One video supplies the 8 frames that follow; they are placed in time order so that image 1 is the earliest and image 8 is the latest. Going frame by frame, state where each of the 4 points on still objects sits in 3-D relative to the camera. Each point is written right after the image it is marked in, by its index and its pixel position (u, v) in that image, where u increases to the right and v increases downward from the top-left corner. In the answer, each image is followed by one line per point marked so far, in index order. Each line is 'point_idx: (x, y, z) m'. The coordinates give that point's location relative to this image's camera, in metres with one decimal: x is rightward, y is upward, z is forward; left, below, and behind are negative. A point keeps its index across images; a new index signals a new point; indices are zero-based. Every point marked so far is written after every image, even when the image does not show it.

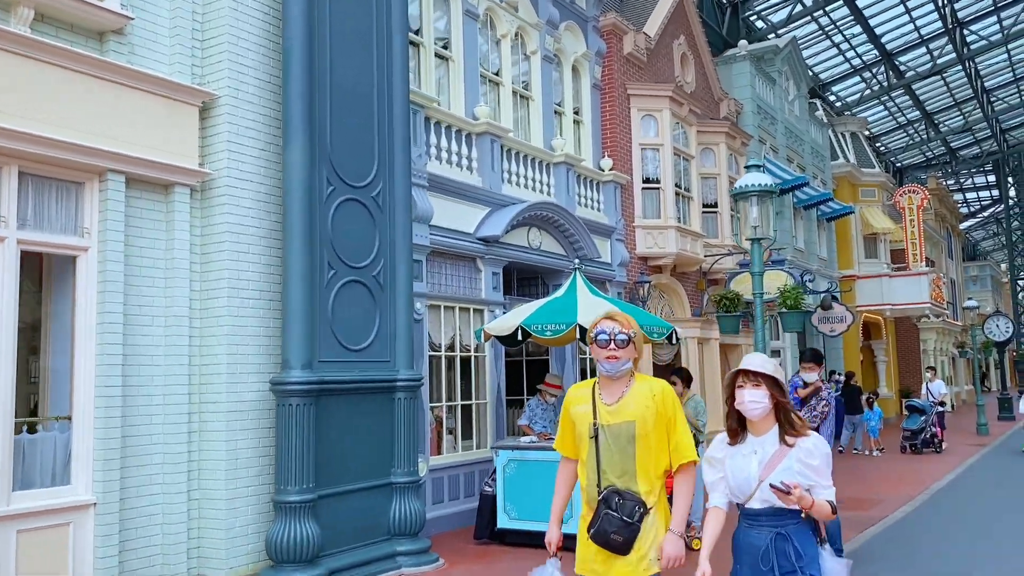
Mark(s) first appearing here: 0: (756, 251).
0: (+2.3, +0.4, +8.4) m
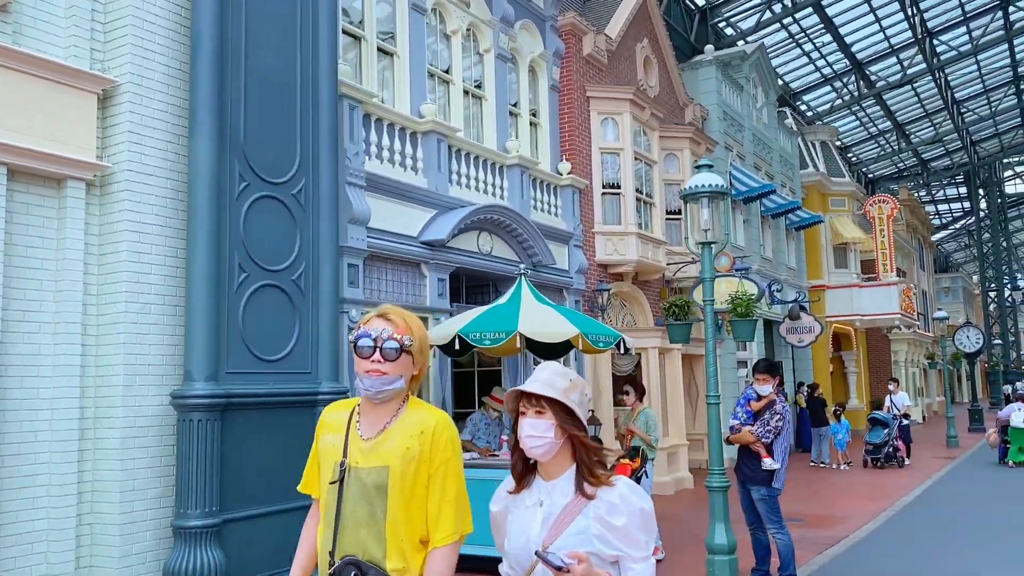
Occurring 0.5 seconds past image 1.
0: (+1.8, +0.3, +7.9) m
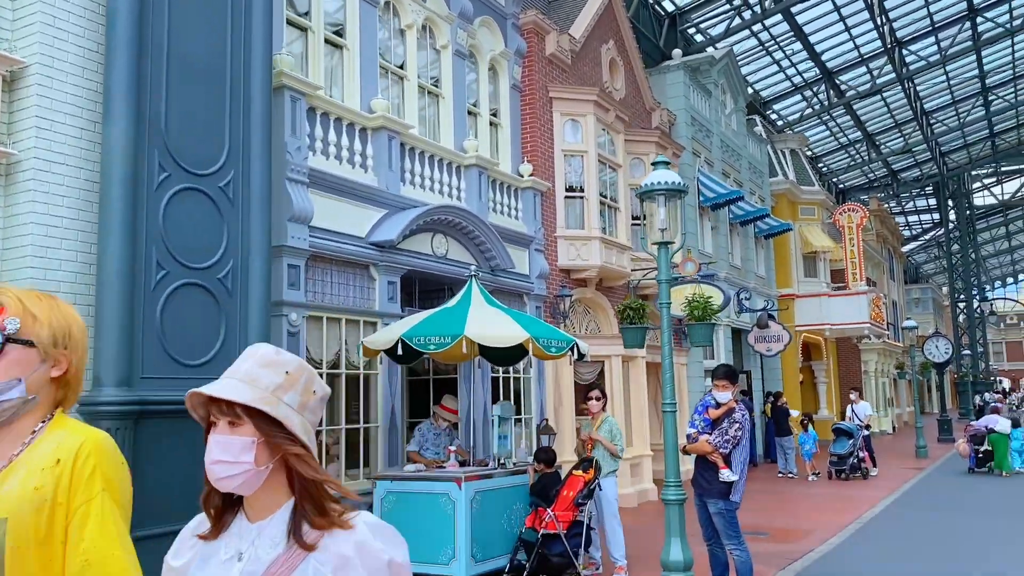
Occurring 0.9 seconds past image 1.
0: (+1.3, +0.3, +7.6) m
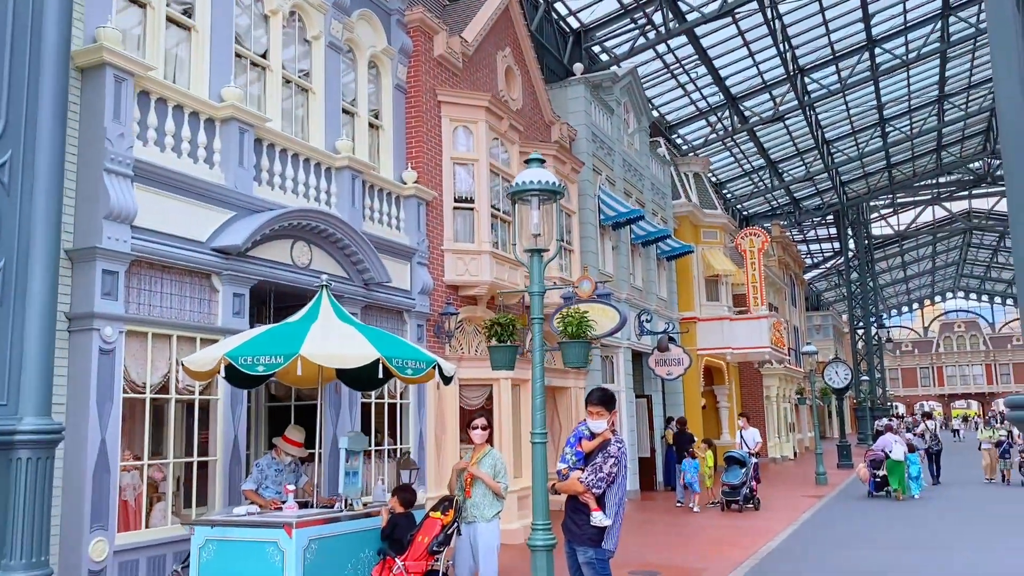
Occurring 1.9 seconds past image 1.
0: (+0.2, +0.2, +6.7) m
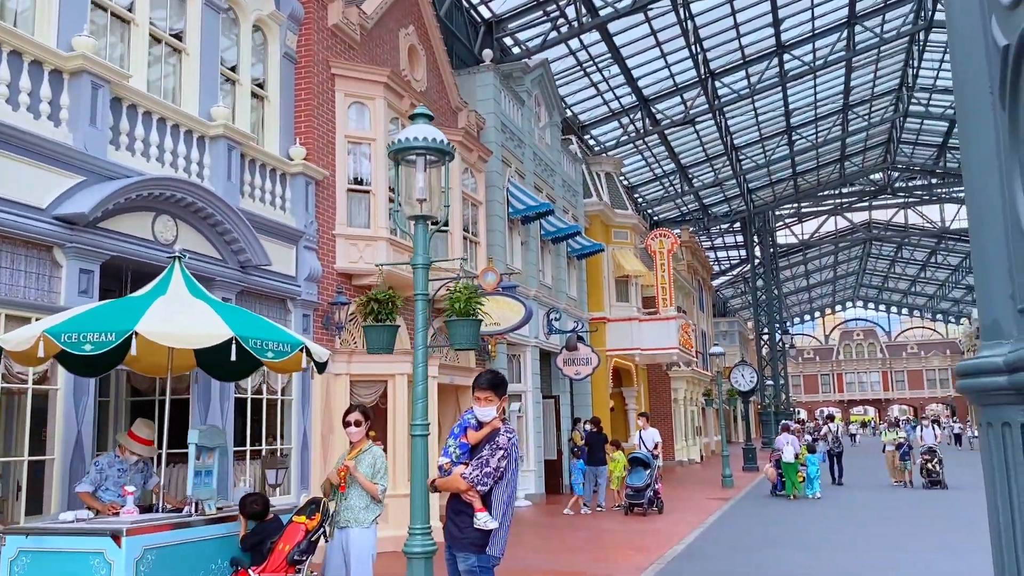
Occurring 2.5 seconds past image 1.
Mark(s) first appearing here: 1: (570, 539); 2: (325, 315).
0: (-0.6, +0.4, +5.9) m
1: (+0.8, -3.6, +12.6) m
2: (-2.4, -0.3, +11.1) m
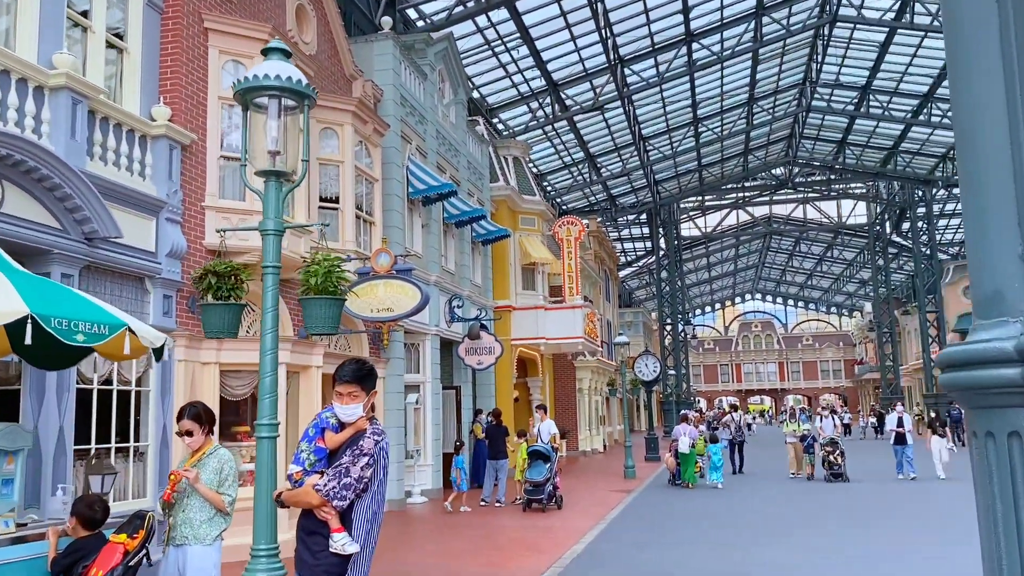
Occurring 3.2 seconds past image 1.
0: (-1.3, +0.5, +4.9) m
1: (-0.6, -3.4, +11.8) m
2: (-3.6, -0.1, +9.9) m
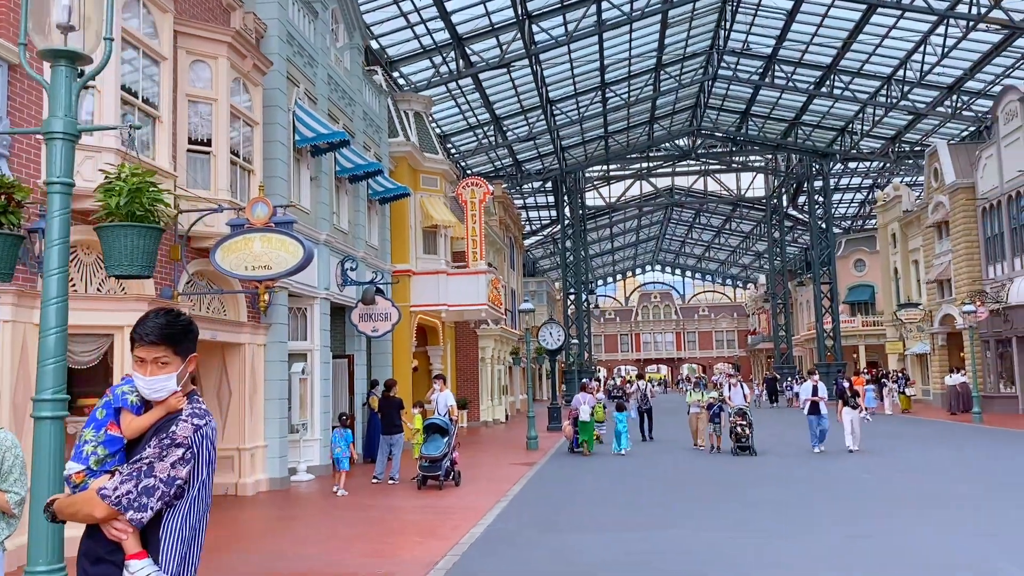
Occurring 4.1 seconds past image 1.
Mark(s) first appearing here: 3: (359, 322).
0: (-1.8, +0.8, +3.6) m
1: (-1.9, -2.8, +10.7) m
2: (-4.7, +0.4, +8.4) m
3: (-2.8, -0.6, +16.3) m
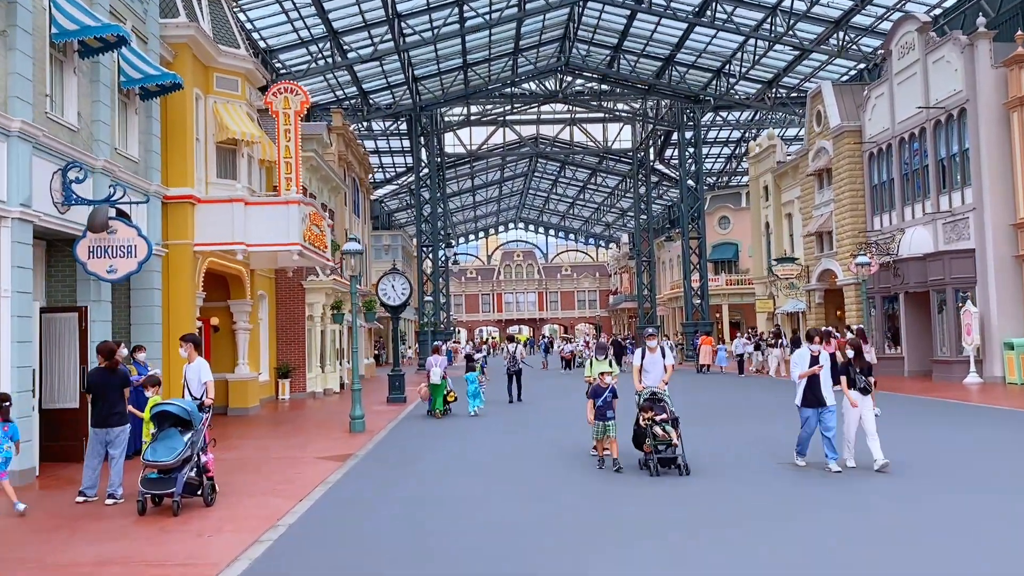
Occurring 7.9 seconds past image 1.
0: (-2.4, +1.2, -1.2) m
1: (-3.6, -2.1, +5.9) m
2: (-5.9, +1.1, +3.0) m
3: (-5.4, +0.4, +11.1) m
